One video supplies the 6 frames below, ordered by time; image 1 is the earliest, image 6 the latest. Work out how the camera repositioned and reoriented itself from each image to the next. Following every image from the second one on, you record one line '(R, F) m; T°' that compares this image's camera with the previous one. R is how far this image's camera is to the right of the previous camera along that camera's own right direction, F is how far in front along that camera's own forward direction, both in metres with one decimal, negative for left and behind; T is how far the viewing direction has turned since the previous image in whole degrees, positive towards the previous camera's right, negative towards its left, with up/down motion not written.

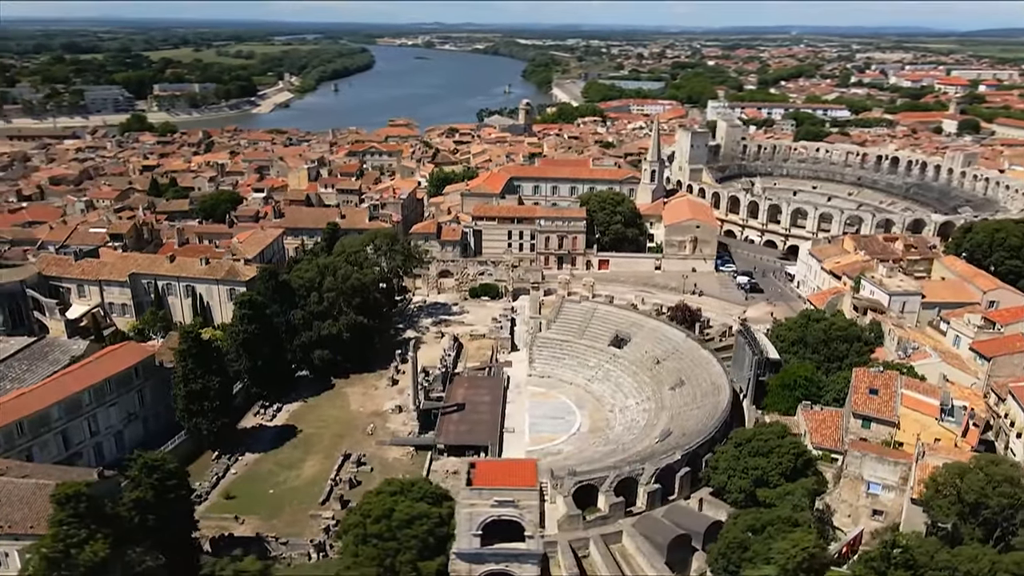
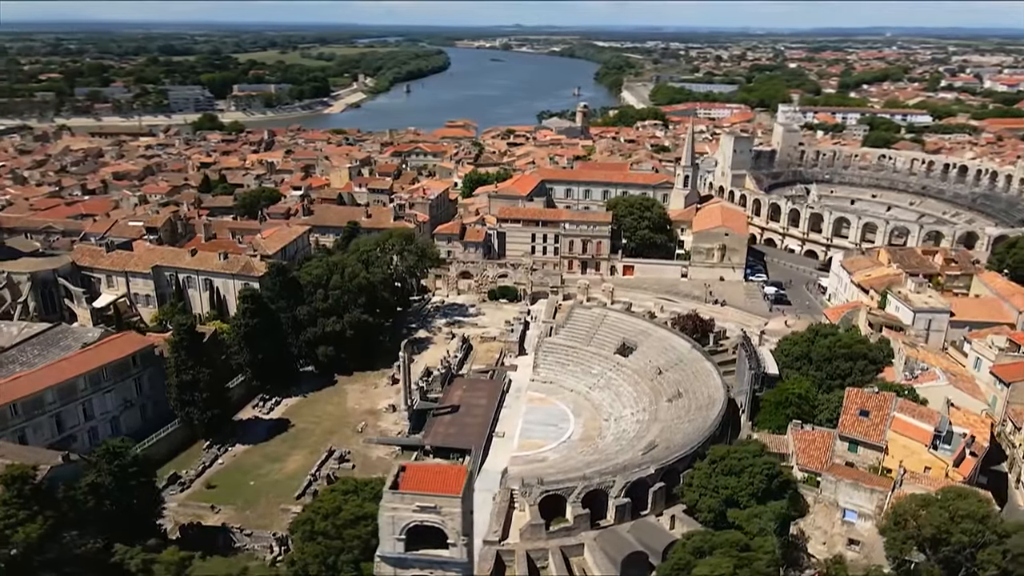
(+4.7, +0.7) m; -5°
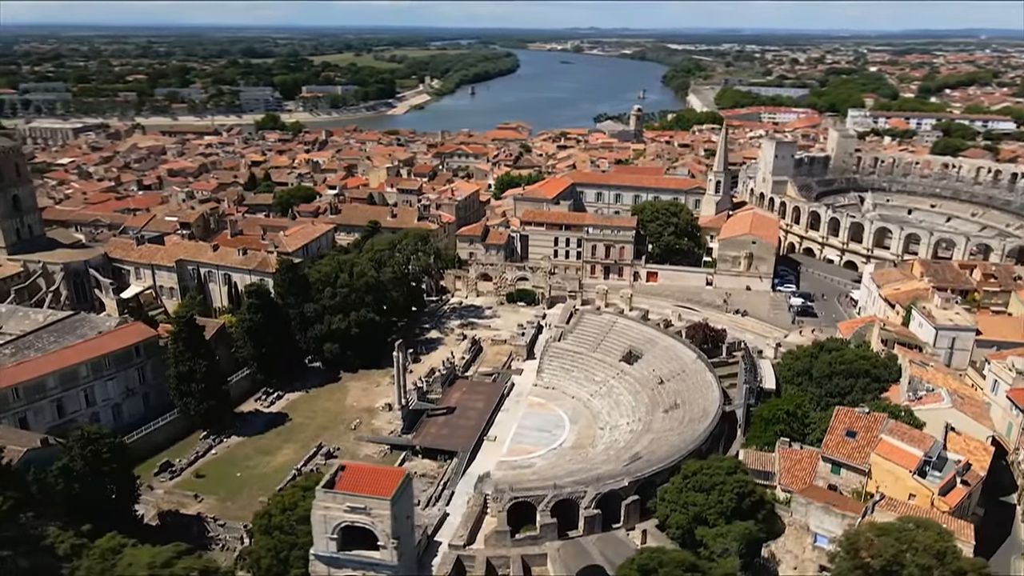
(+4.2, +0.6) m; -5°
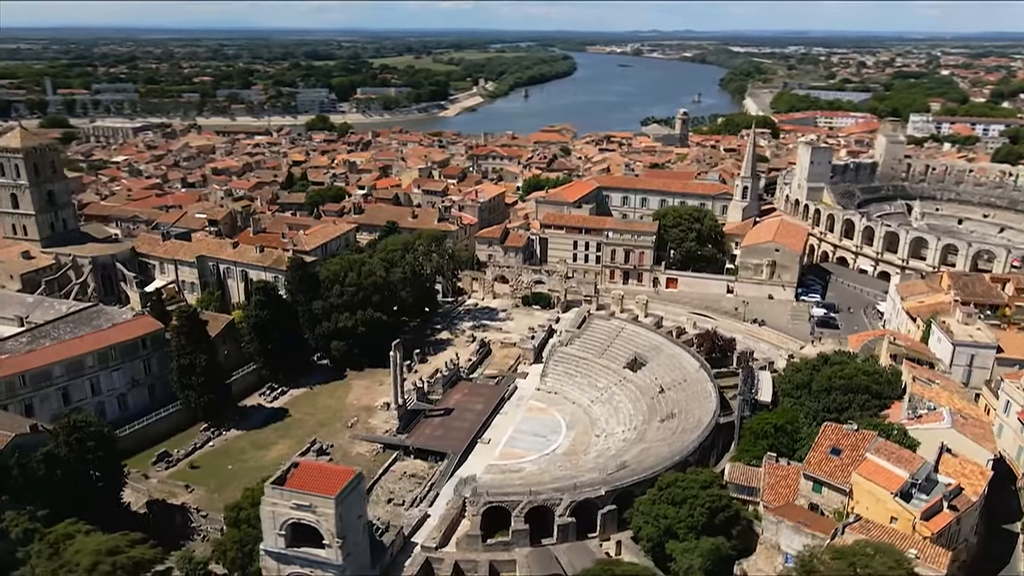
(+3.5, +0.4) m; -4°
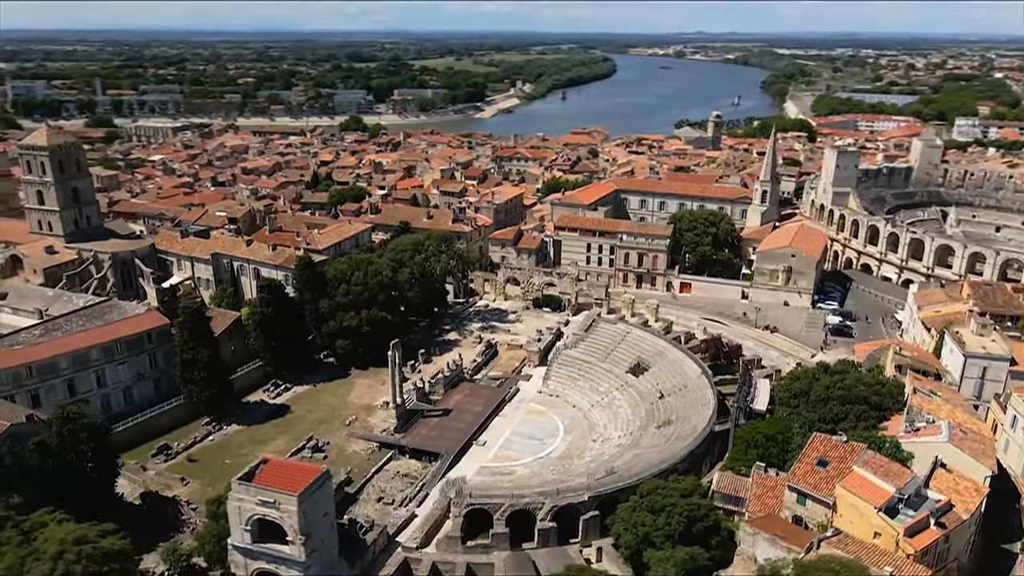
(+2.4, +0.2) m; -3°
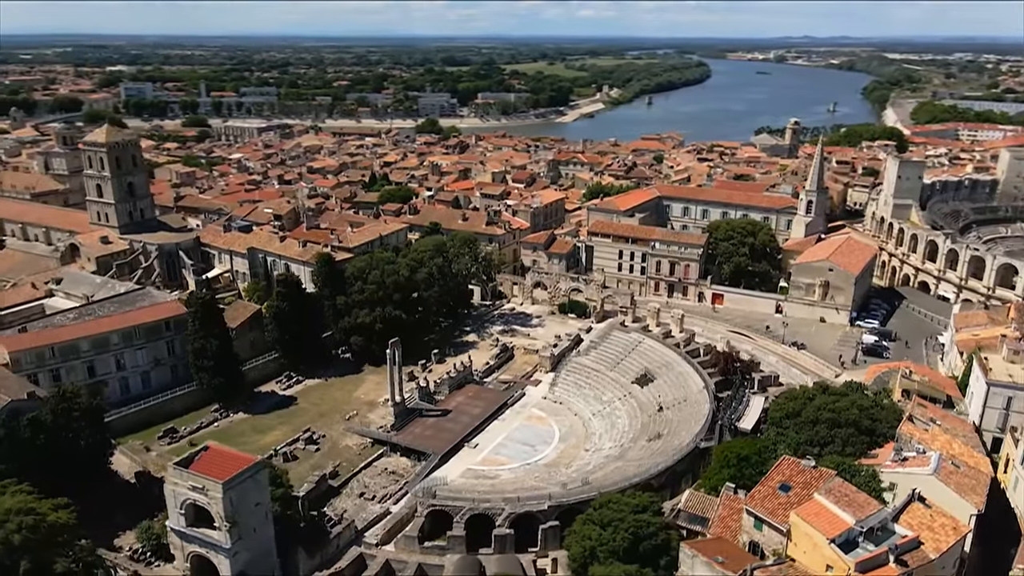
(+5.4, +0.5) m; -7°
